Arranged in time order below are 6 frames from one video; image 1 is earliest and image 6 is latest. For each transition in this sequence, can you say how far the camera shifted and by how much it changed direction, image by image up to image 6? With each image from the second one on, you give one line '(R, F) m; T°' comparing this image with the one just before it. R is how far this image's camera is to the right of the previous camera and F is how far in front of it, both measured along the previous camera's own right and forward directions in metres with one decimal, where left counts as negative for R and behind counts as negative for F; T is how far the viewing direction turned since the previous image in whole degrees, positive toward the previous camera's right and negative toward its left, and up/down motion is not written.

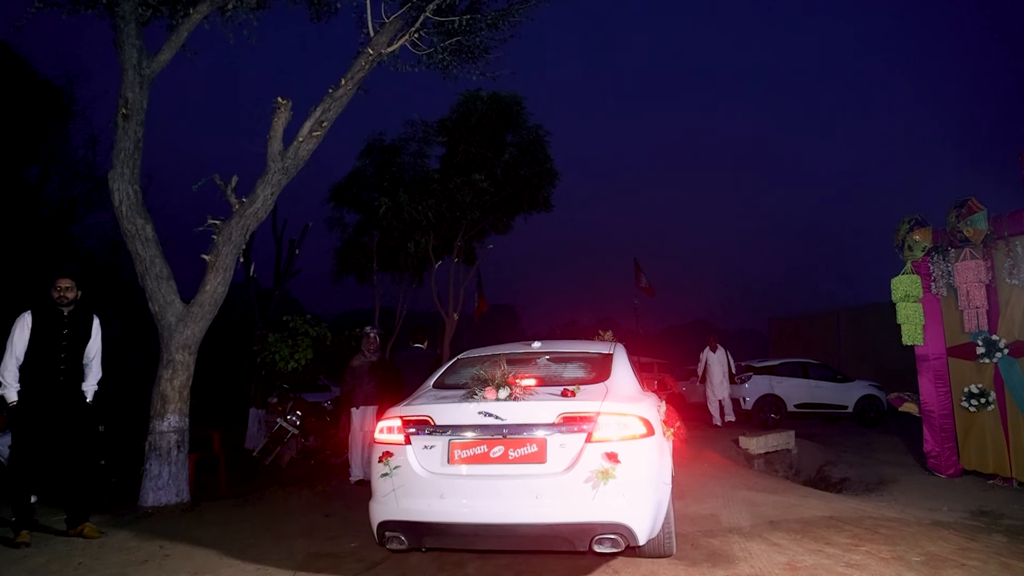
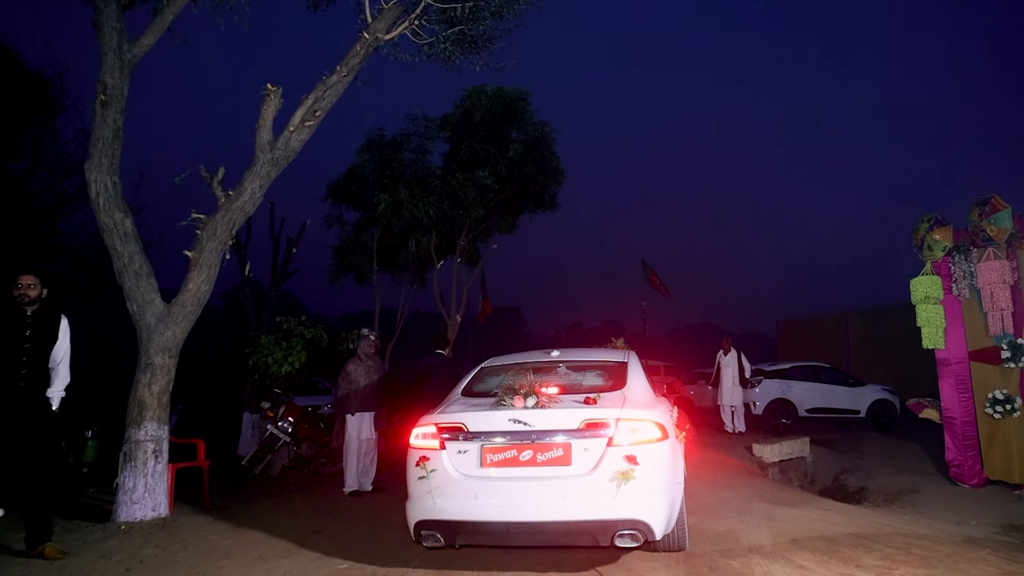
(0.0, +0.4) m; 0°
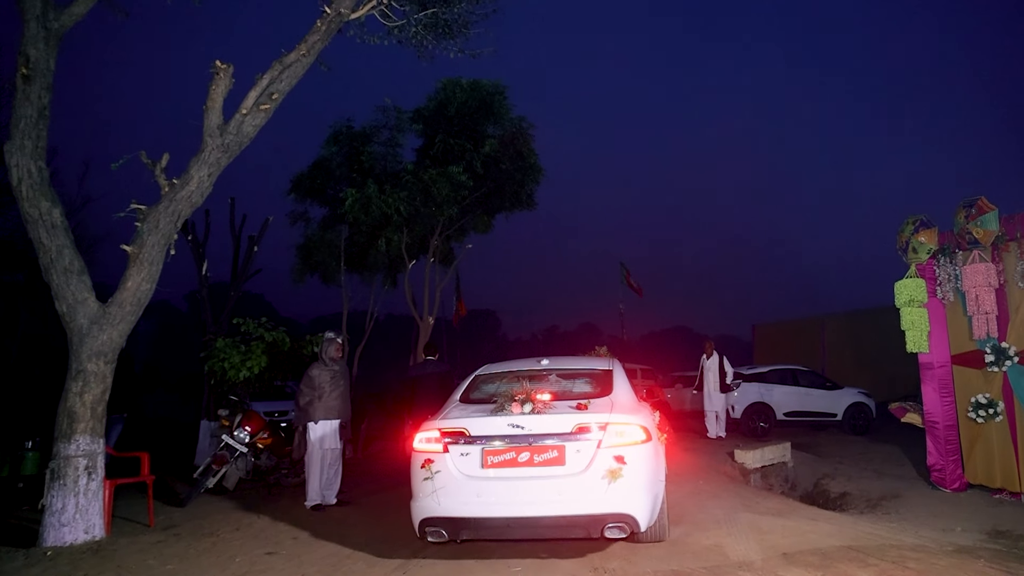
(0.0, +0.4) m; +2°
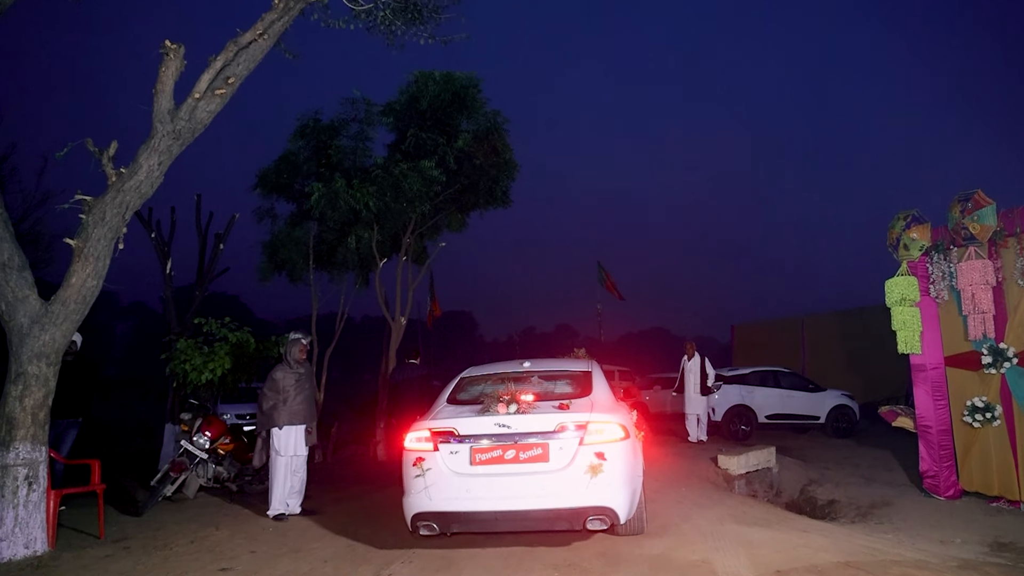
(0.0, +0.3) m; +2°
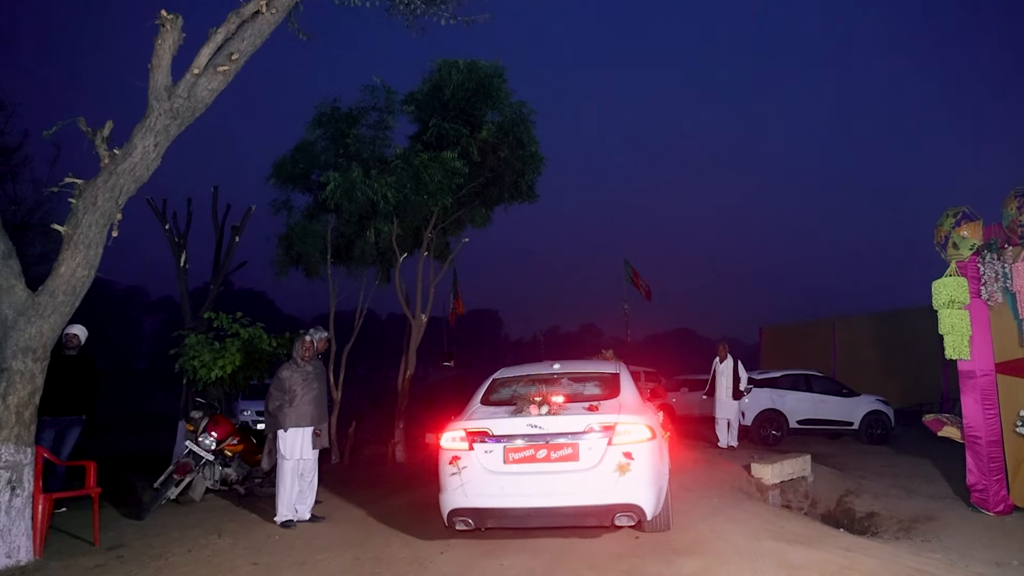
(0.0, +0.4) m; -2°
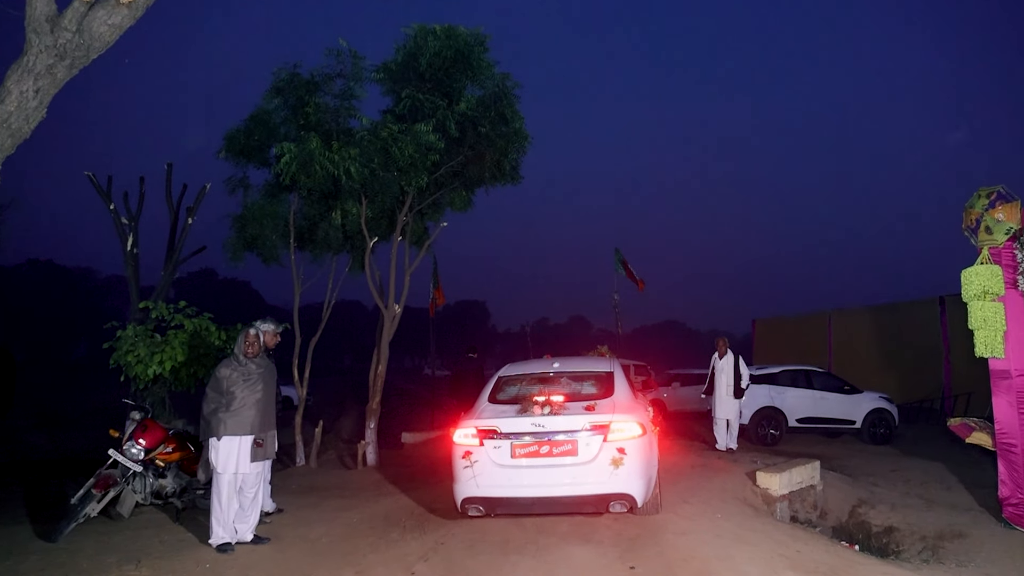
(+0.1, +0.9) m; +1°
